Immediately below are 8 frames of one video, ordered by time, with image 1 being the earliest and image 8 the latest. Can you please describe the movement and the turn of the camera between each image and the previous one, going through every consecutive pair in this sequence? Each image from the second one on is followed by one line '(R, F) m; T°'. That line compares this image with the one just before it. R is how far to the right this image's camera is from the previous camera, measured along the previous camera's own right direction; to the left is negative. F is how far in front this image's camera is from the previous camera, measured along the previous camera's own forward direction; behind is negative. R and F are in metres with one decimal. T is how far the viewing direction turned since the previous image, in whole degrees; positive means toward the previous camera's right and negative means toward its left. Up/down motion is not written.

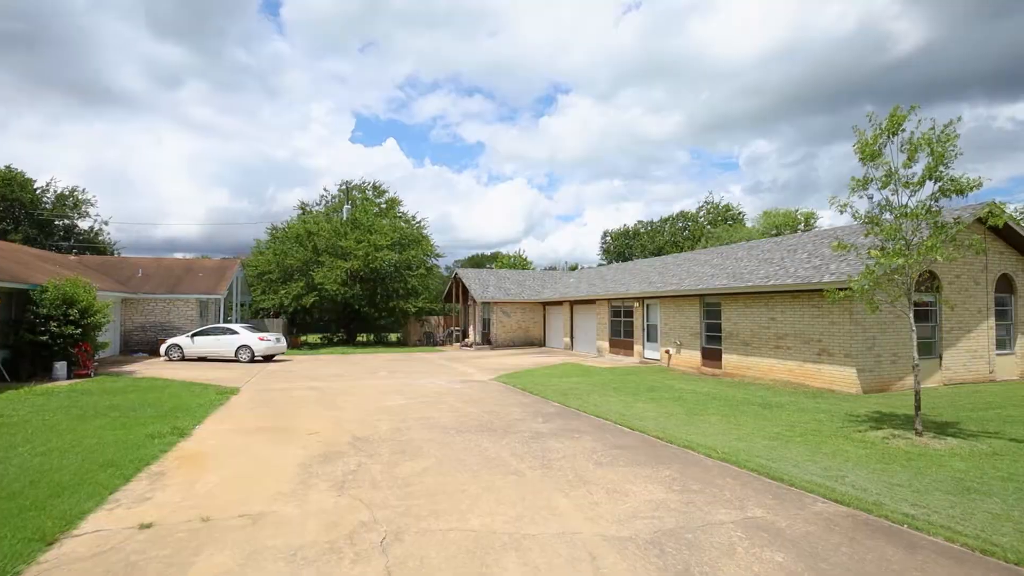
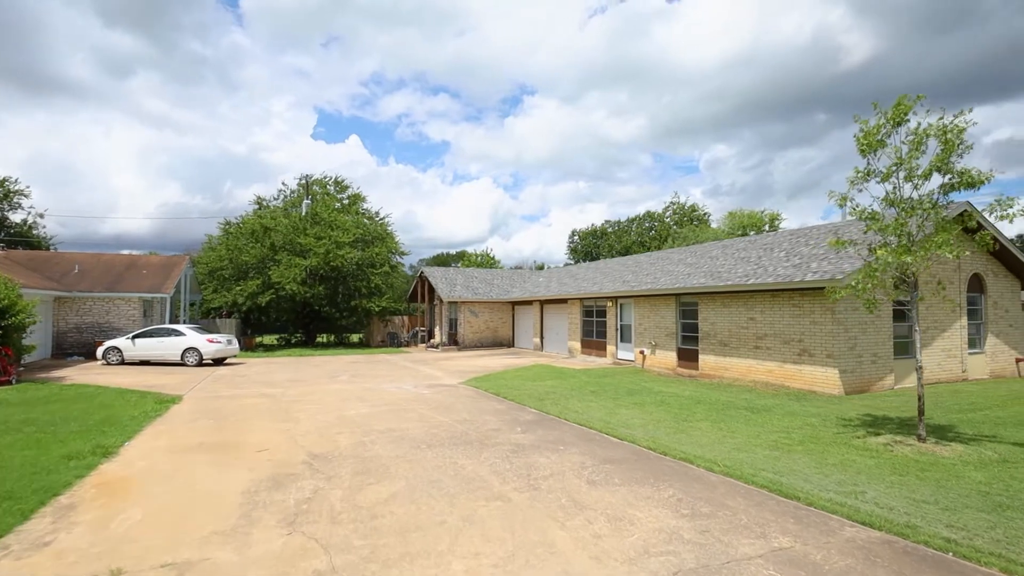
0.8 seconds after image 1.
(-0.2, +0.7) m; +4°
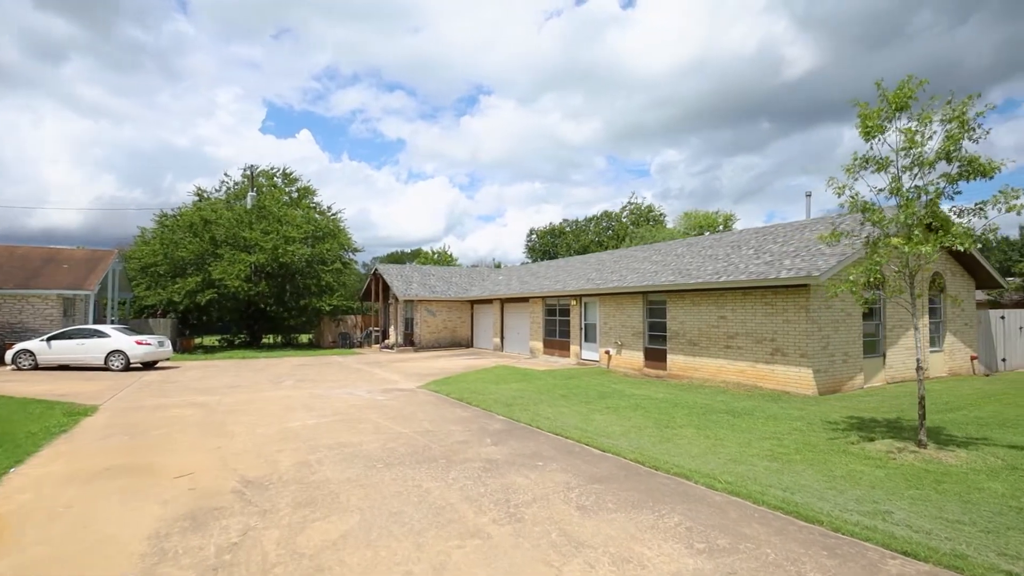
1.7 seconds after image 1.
(-0.2, +0.8) m; +5°
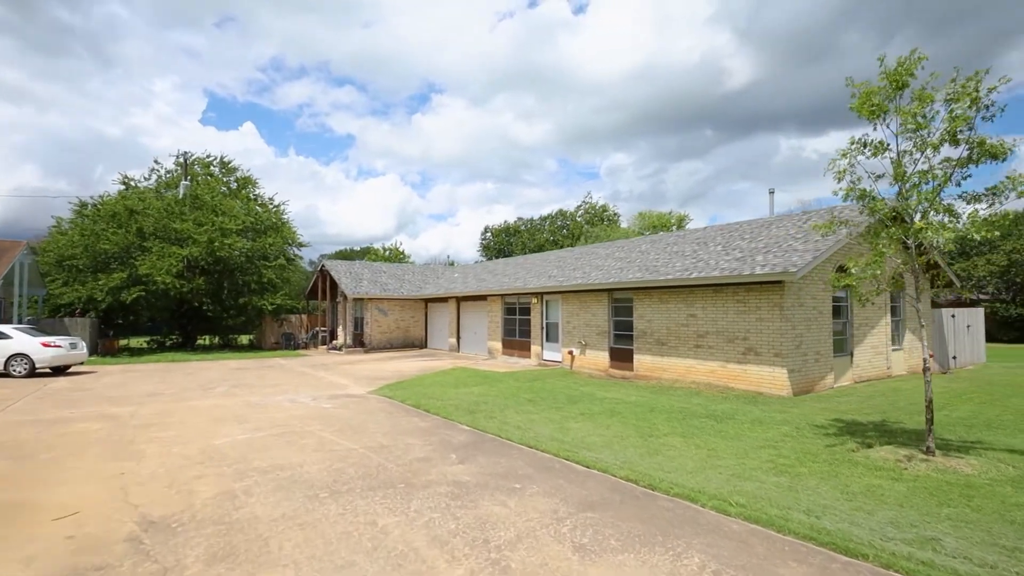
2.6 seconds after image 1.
(-0.2, +0.9) m; +5°
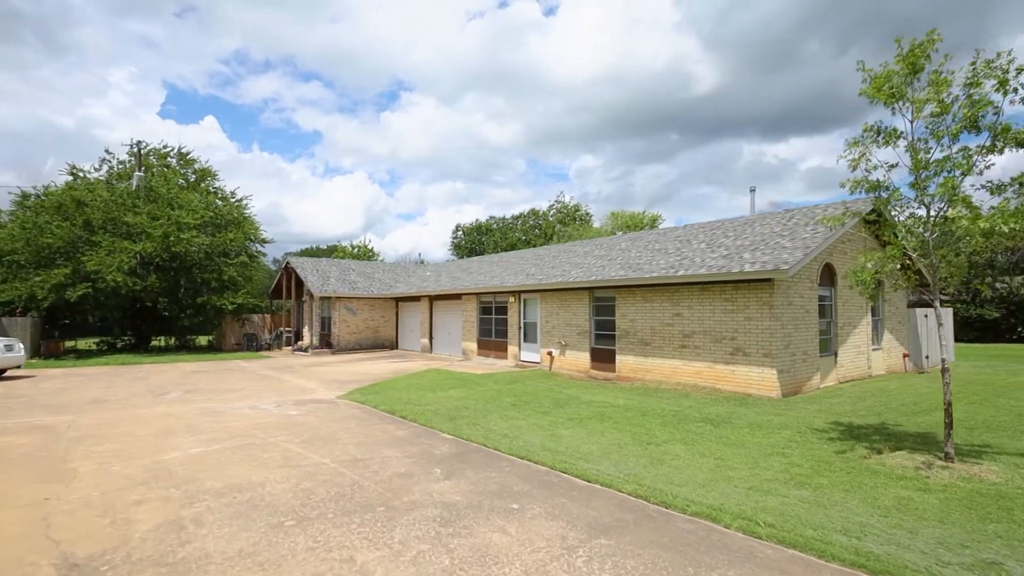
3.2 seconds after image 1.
(-0.2, +0.6) m; +3°
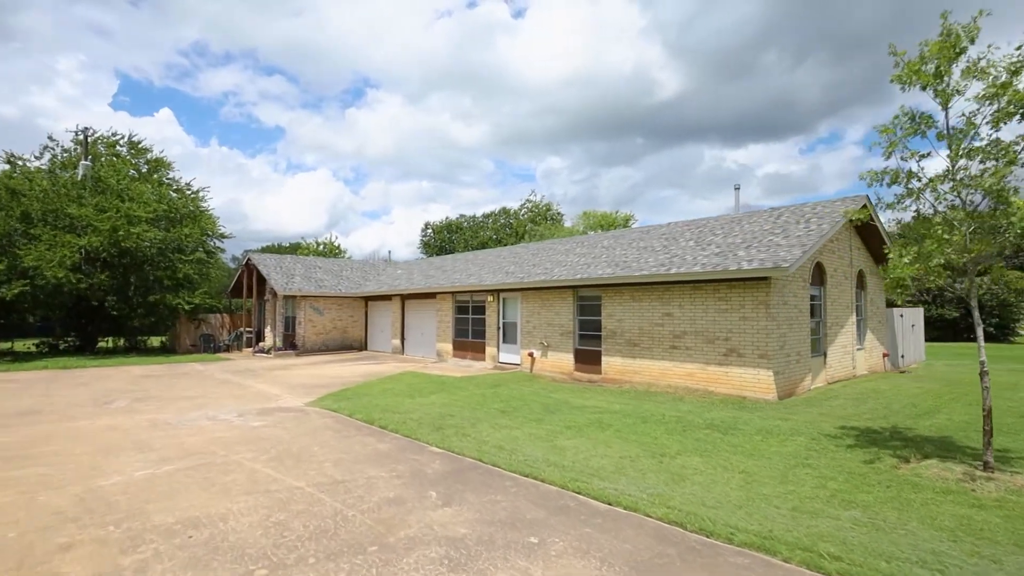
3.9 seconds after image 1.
(-0.4, +0.7) m; +4°
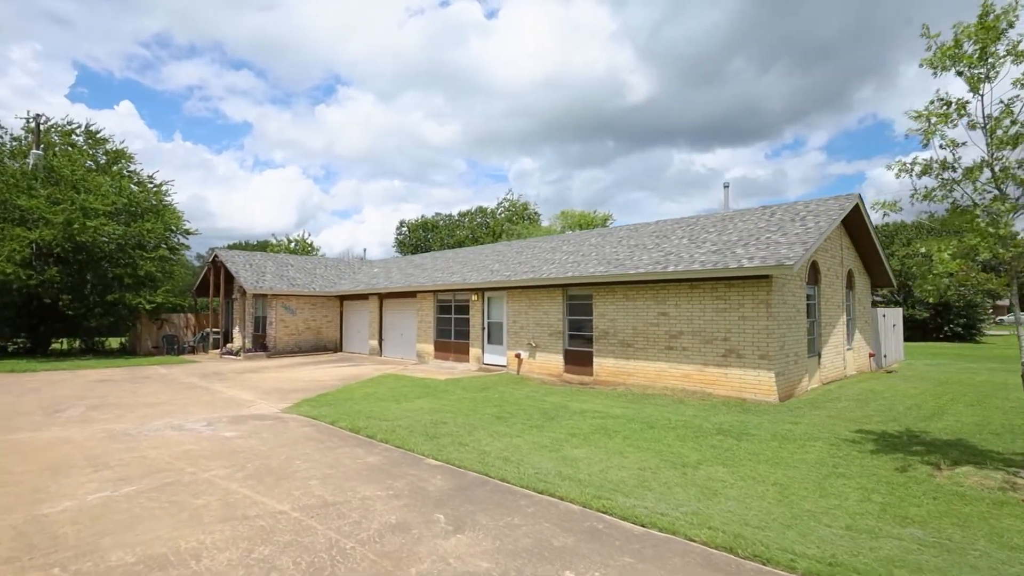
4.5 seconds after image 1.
(-0.4, +0.5) m; +3°
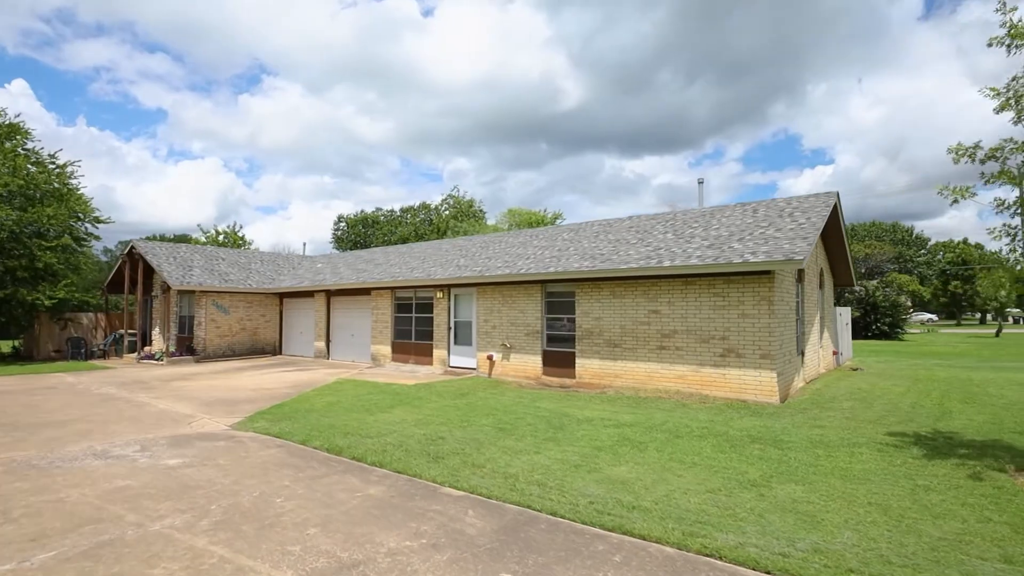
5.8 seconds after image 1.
(-0.9, +1.0) m; +7°
